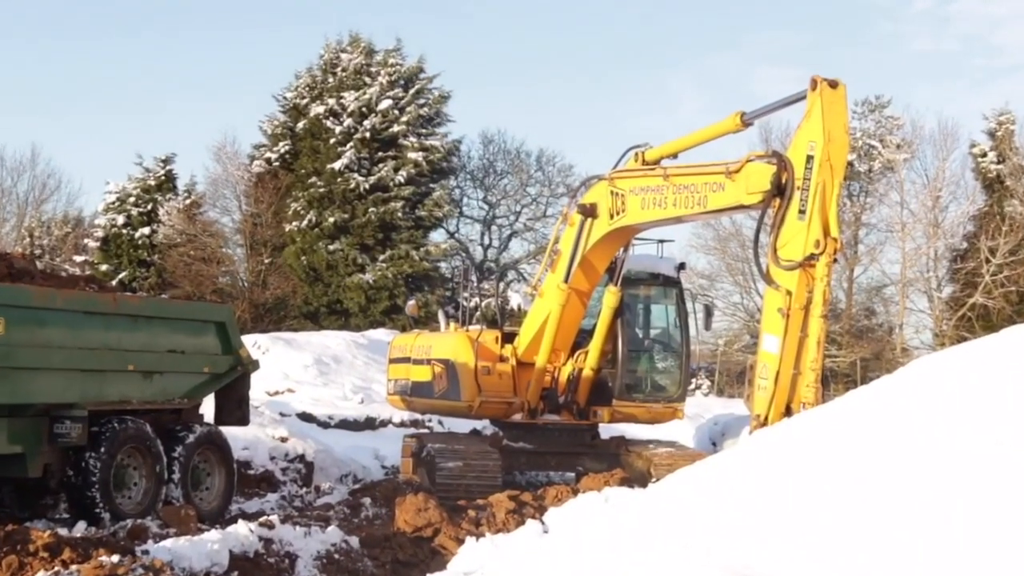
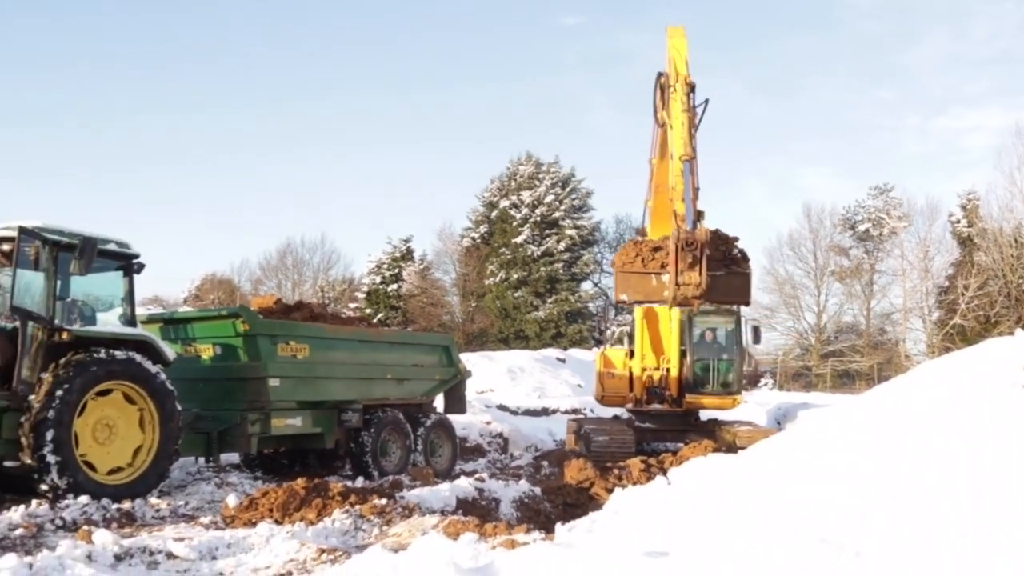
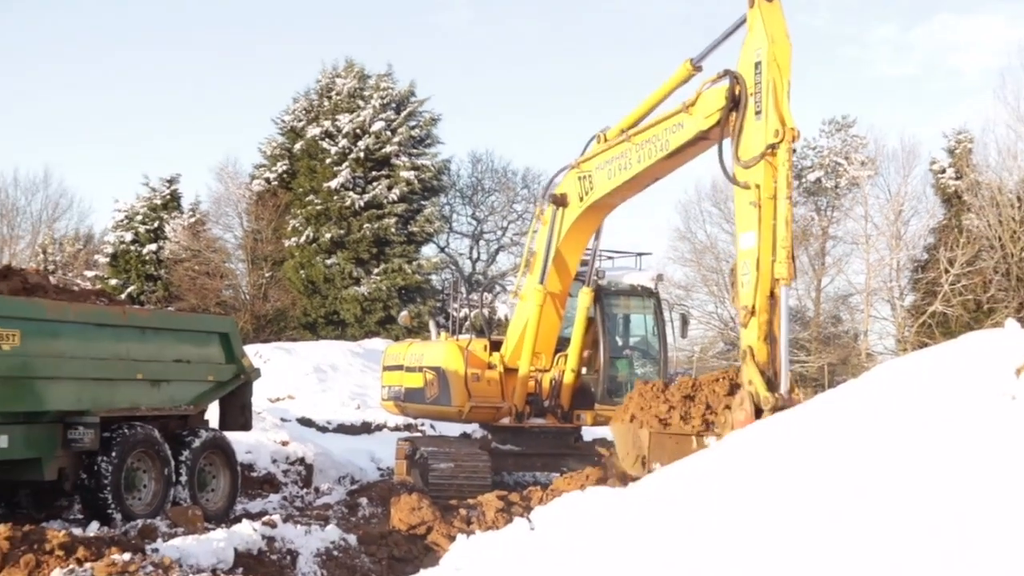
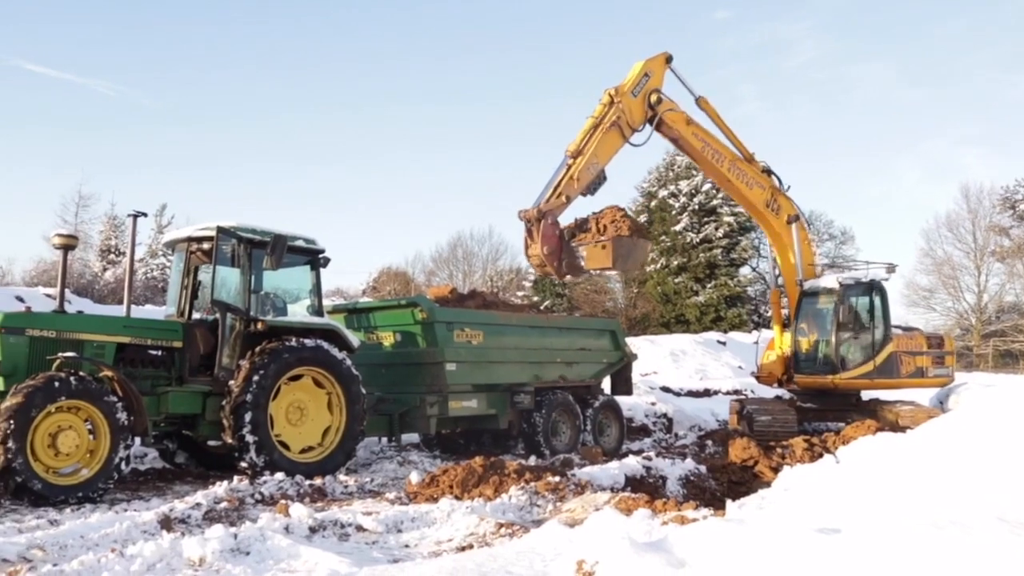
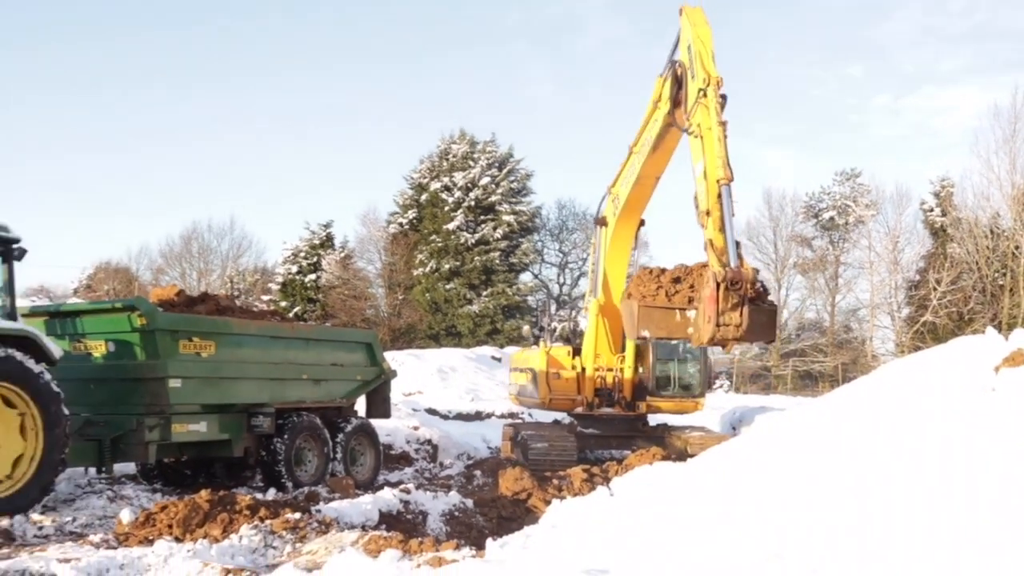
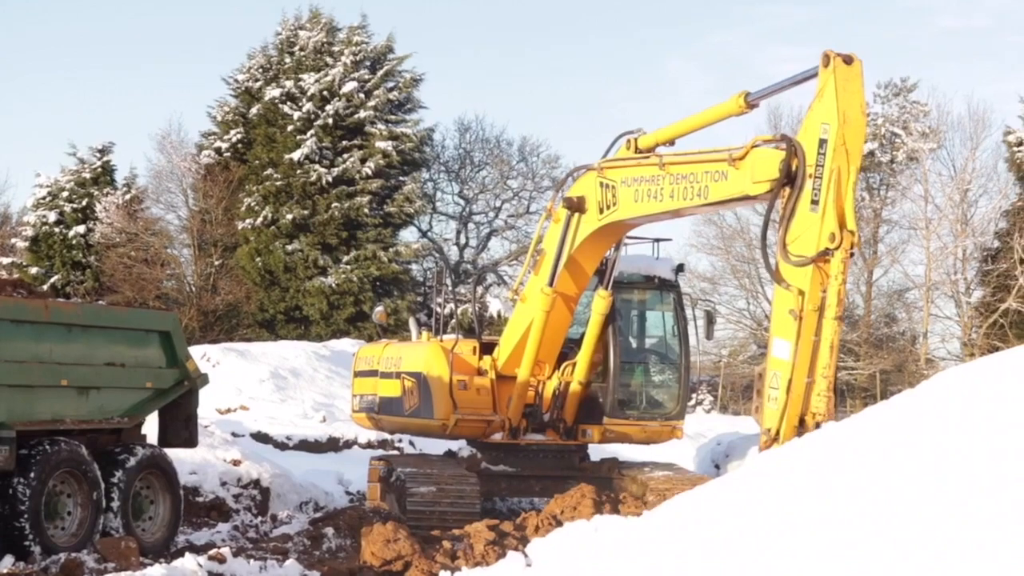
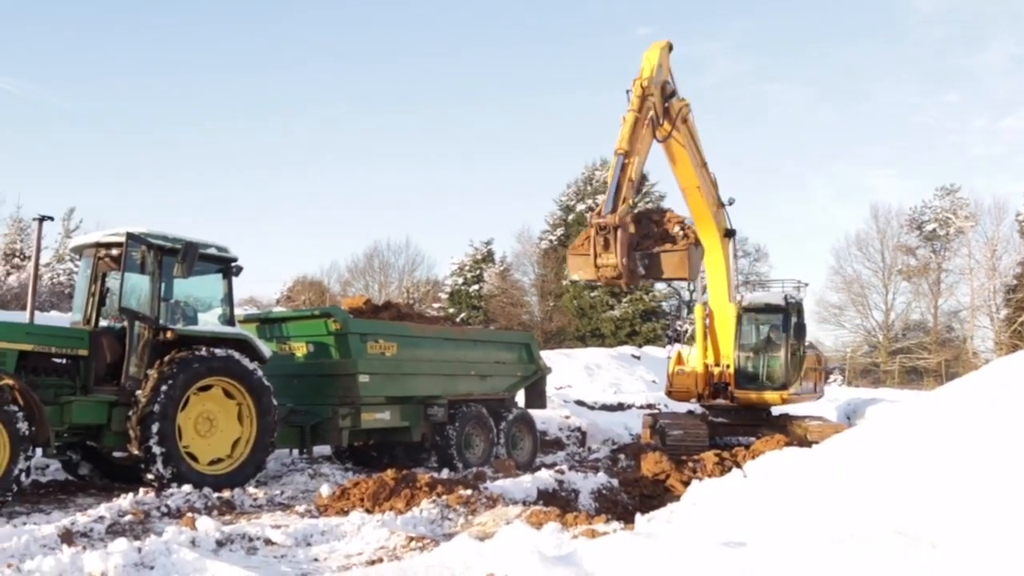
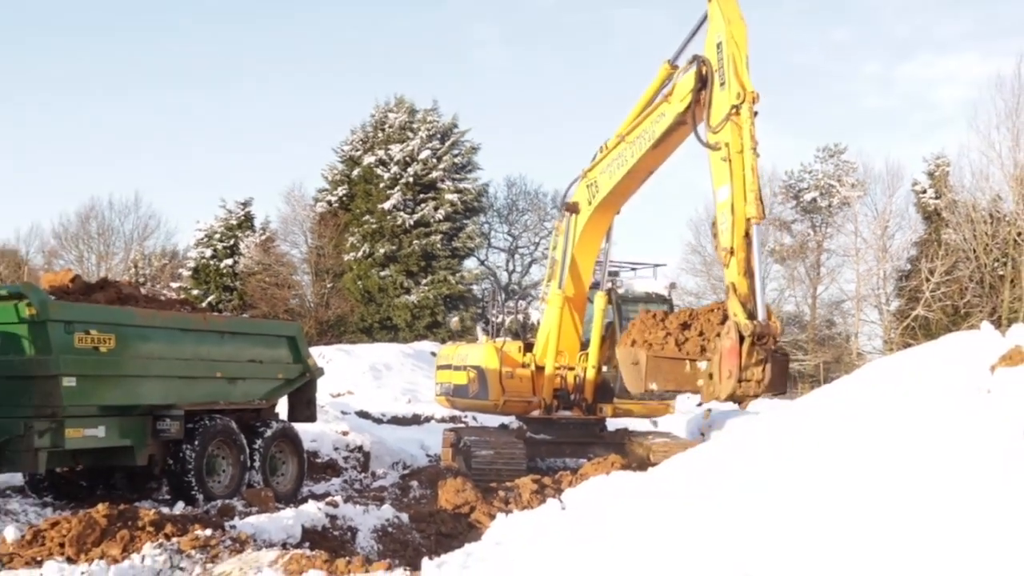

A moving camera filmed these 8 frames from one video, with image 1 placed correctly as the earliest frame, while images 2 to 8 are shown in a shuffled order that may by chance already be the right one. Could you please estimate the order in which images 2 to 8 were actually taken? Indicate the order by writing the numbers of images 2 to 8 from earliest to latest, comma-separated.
6, 3, 8, 5, 2, 7, 4
